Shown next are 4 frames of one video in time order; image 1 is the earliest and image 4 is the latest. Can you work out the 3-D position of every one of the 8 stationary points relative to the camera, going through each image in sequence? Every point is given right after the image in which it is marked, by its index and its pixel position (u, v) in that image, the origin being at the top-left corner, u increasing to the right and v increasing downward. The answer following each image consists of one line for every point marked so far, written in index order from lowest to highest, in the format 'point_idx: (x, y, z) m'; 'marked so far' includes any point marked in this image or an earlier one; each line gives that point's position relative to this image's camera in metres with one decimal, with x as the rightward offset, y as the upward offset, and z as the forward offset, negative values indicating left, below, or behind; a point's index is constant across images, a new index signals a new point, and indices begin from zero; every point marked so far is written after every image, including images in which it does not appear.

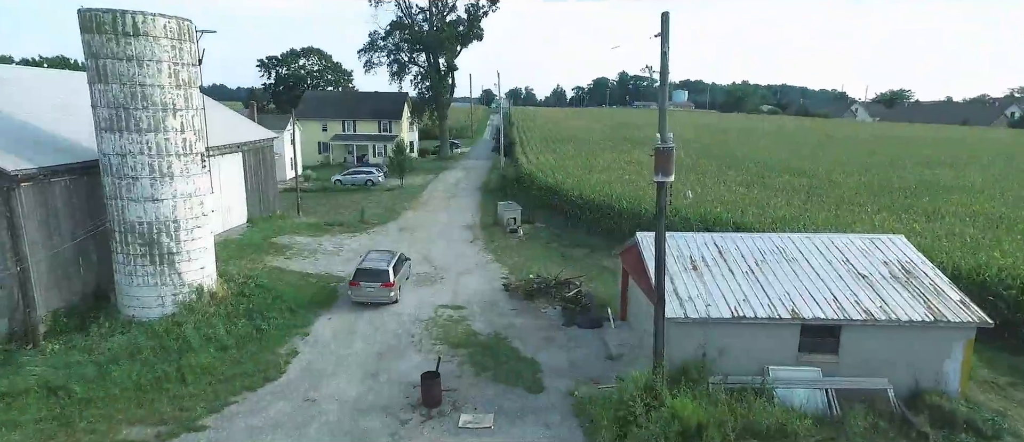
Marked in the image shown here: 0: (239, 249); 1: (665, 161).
0: (-8.5, -1.0, +19.8) m
1: (+2.2, +0.8, +9.1) m
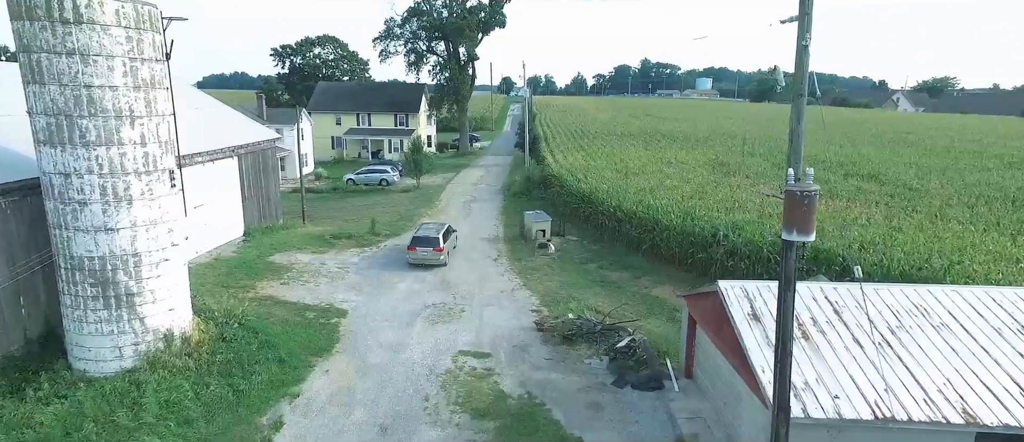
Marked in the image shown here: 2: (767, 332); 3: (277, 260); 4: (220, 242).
0: (-7.6, -1.5, +17.1) m
1: (+2.7, +0.1, +6.1) m
2: (+3.5, -1.5, +8.9) m
3: (-7.0, -1.1, +19.2) m
4: (-8.9, -0.6, +19.6) m
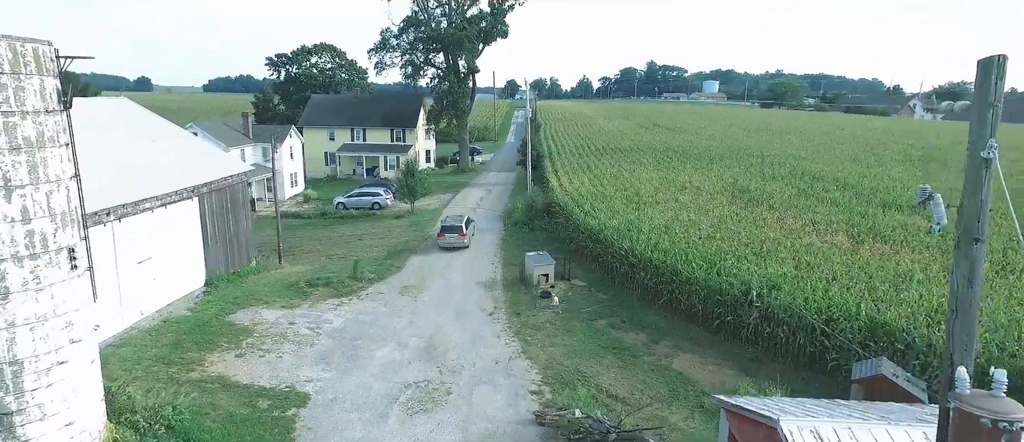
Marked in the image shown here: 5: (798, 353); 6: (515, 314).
0: (-7.7, -2.9, +14.6) m
1: (+2.5, -1.2, +3.4) m
2: (+3.4, -2.9, +6.2) m
3: (-7.1, -2.5, +16.6) m
4: (-8.9, -2.0, +17.0) m
5: (+6.3, -2.9, +14.1) m
6: (+0.1, -2.6, +18.2) m
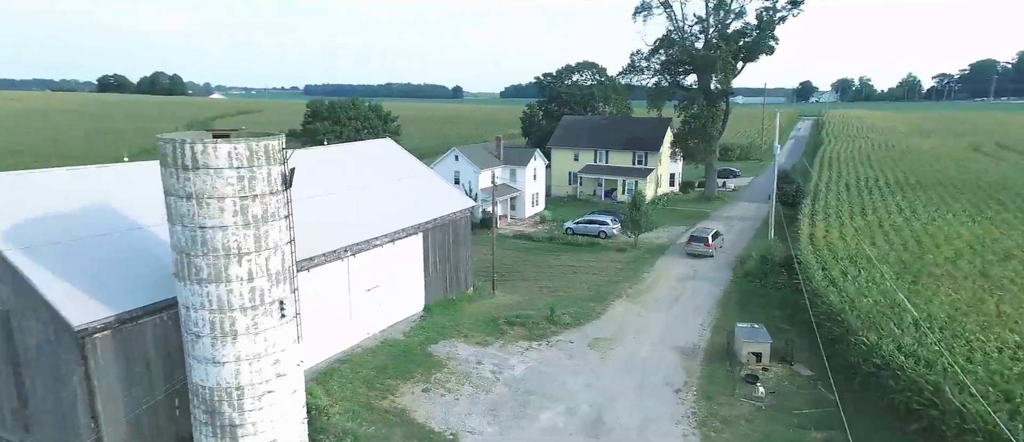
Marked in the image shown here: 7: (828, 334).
0: (-3.6, -4.0, +16.8) m
1: (+1.5, -3.1, +2.5) m
2: (+3.3, -4.9, +4.8) m
3: (-2.2, -3.7, +18.5) m
4: (-3.7, -3.1, +19.6) m
5: (+9.0, -5.4, +11.0) m
6: (+5.0, -4.6, +17.2) m
7: (+9.1, -3.1, +20.3) m
